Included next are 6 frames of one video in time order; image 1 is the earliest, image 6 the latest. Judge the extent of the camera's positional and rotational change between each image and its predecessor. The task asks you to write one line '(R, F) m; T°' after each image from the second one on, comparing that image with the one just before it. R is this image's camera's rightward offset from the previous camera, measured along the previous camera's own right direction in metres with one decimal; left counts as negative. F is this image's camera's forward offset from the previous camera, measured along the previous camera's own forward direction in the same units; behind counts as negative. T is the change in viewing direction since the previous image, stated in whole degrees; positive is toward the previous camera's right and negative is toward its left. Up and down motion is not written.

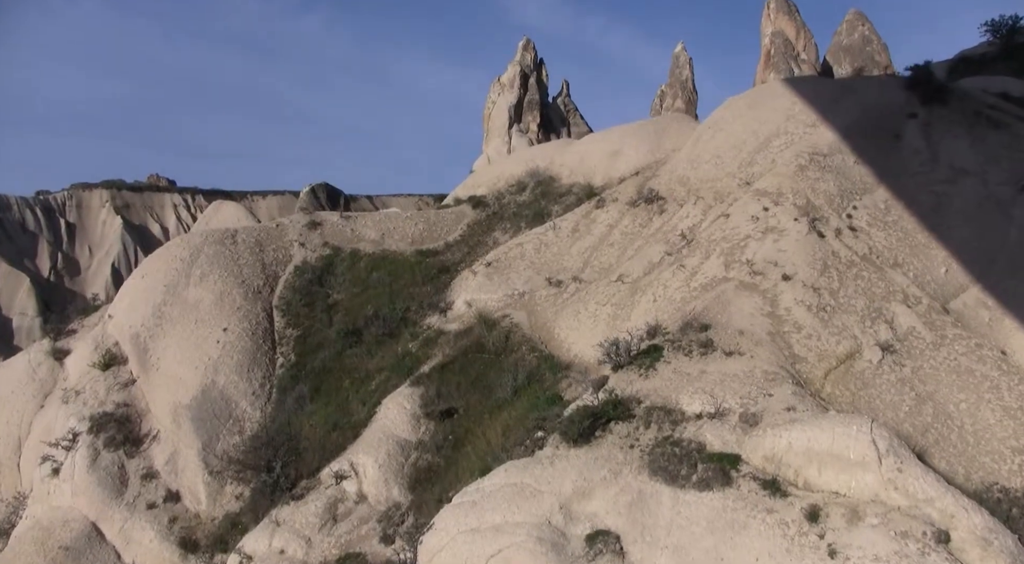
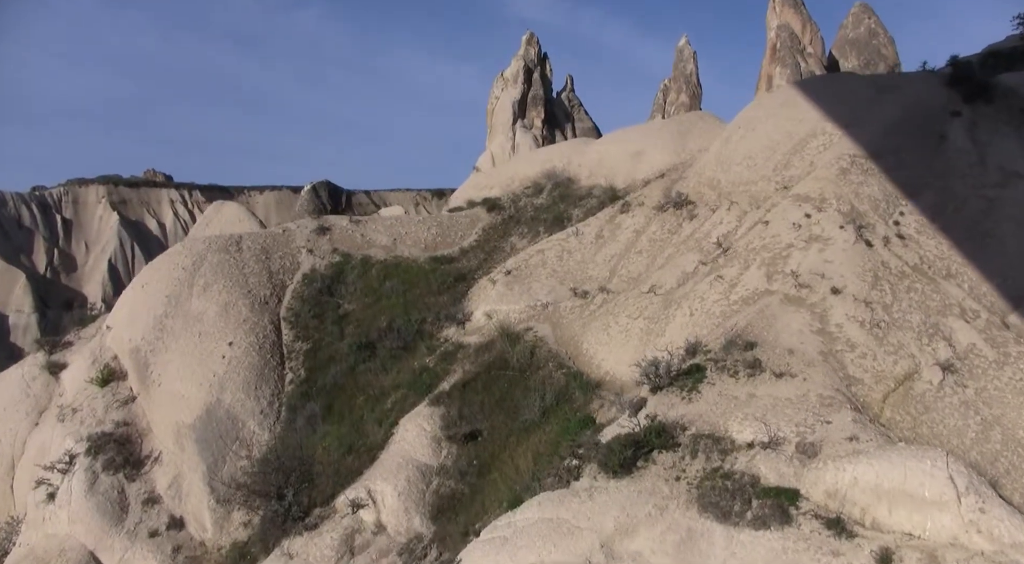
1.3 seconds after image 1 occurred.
(-0.4, +1.0) m; 0°
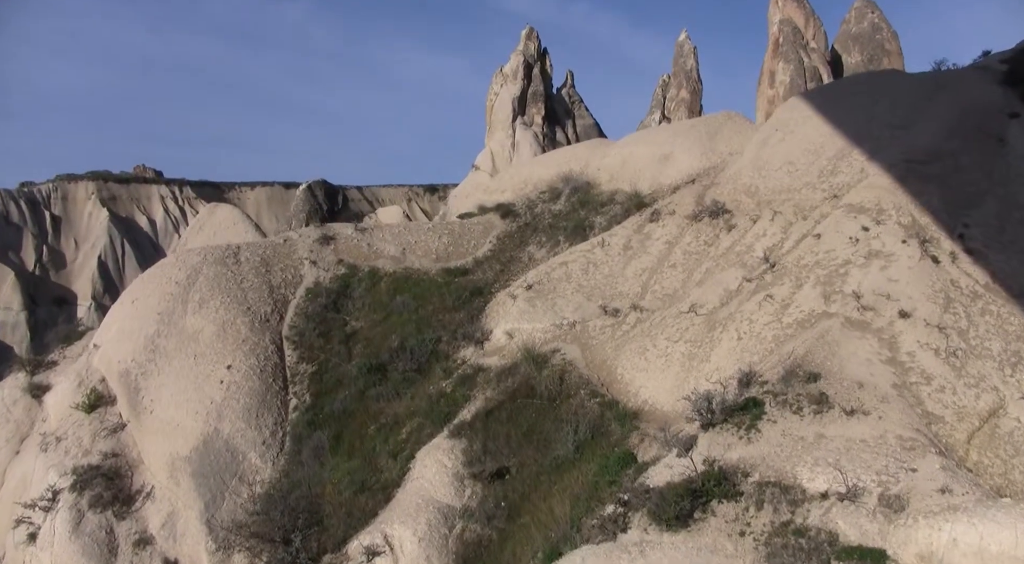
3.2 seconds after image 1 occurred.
(-0.5, +1.4) m; 0°
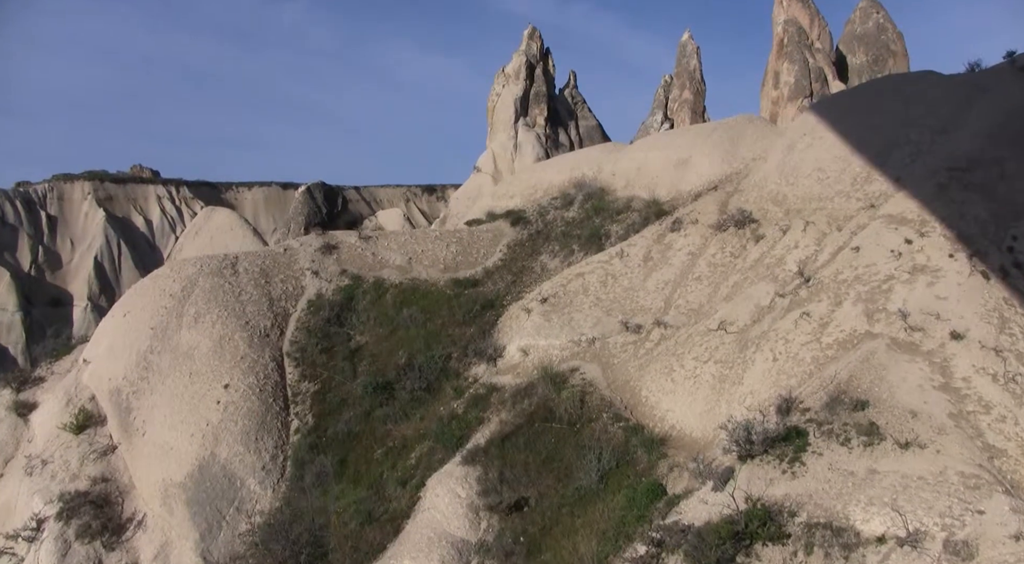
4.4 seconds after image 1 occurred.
(-0.3, +0.9) m; 0°
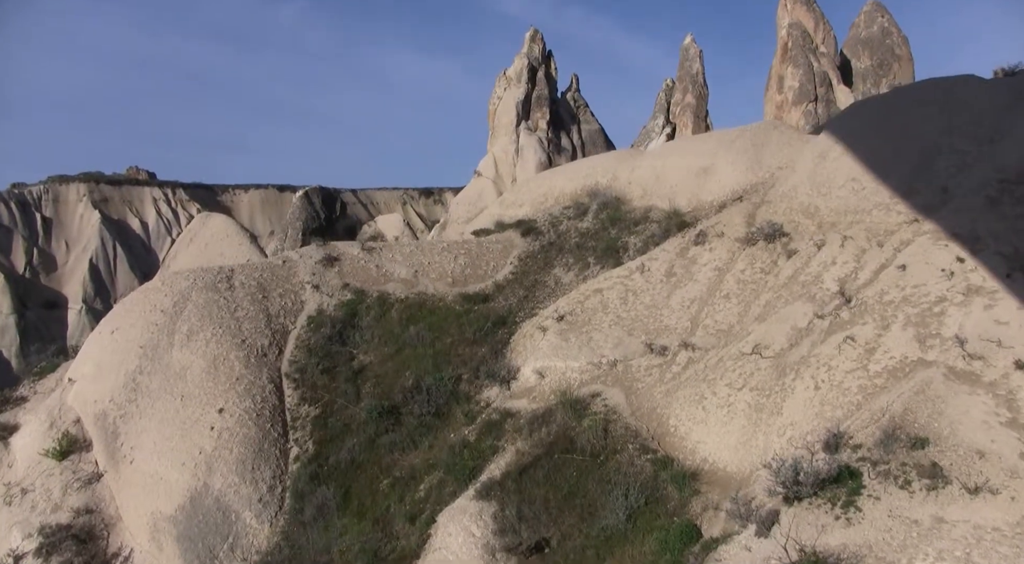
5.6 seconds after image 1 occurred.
(-0.3, +1.0) m; 0°
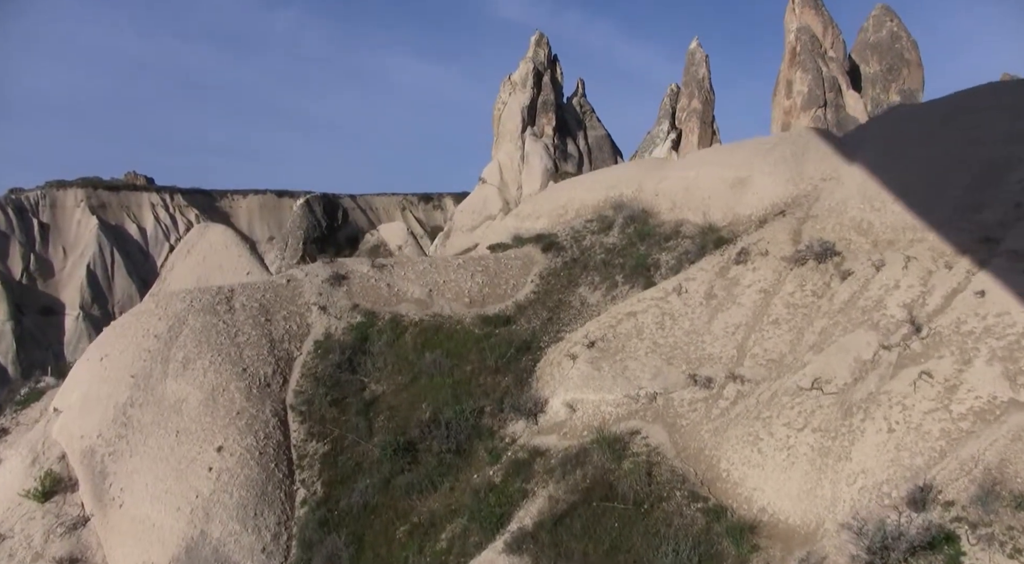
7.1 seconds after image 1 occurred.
(-0.4, +1.3) m; 0°
